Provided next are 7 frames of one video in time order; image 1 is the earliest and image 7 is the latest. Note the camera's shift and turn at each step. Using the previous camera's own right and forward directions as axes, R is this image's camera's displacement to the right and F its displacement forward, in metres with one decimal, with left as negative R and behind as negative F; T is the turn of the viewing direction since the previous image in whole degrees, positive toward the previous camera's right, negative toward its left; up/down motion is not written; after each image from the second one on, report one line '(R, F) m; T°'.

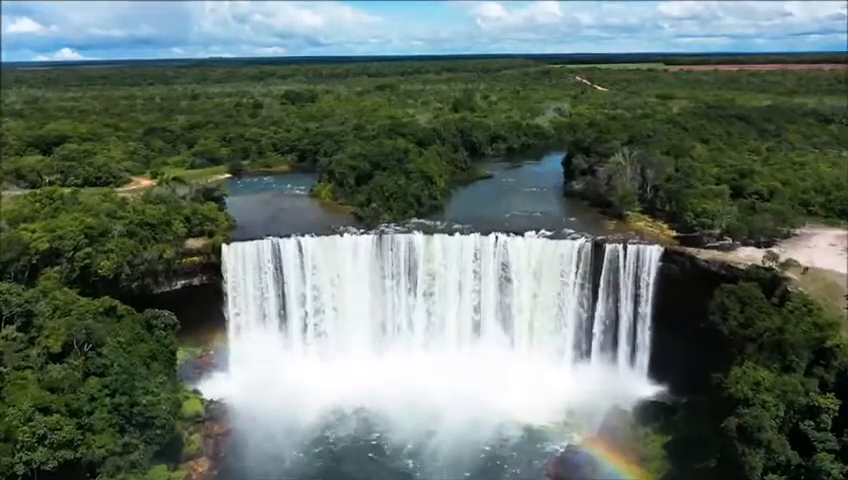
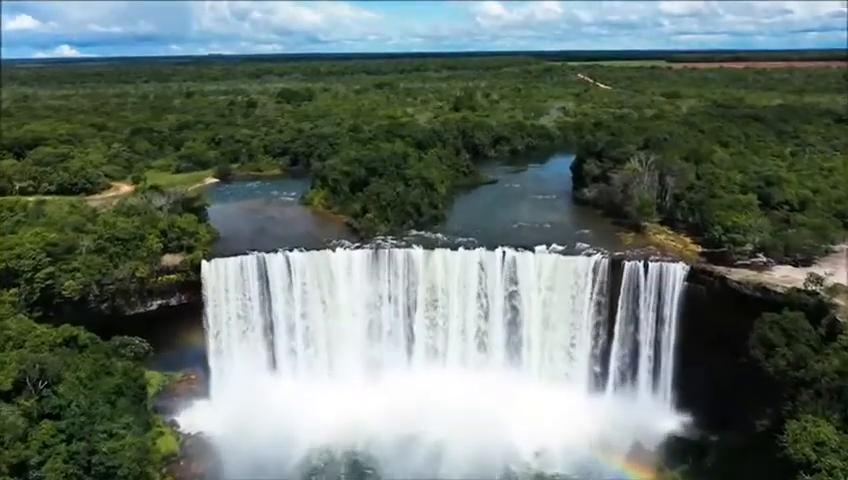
(0.0, +3.3) m; 0°
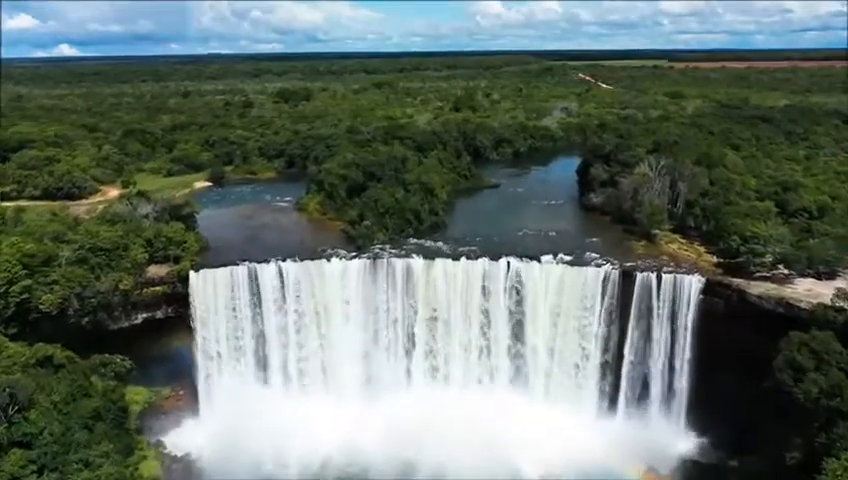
(0.0, +1.7) m; 0°
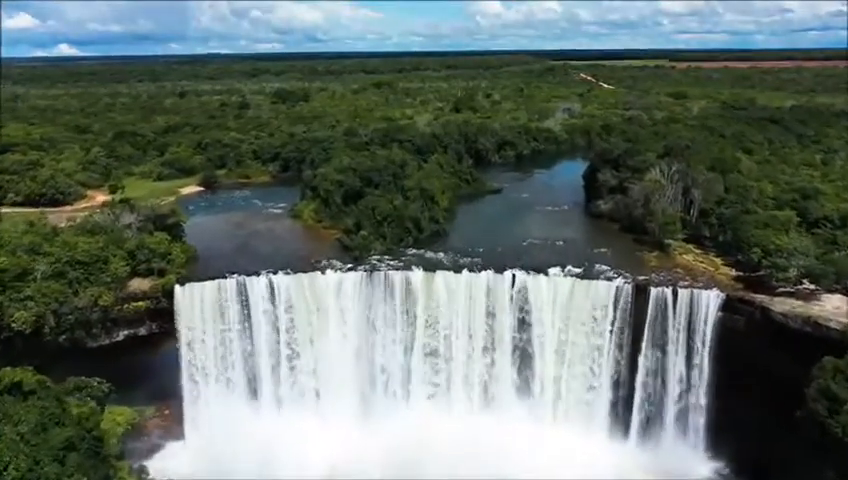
(0.0, +1.9) m; 0°
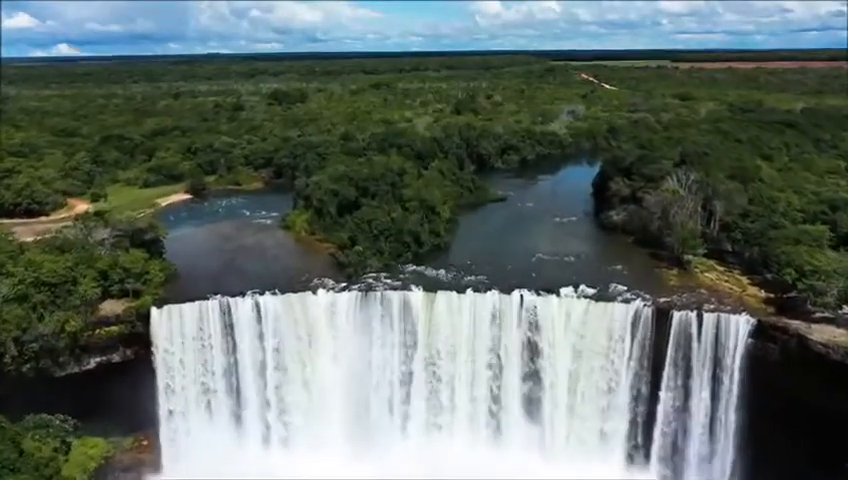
(0.0, +2.5) m; 0°
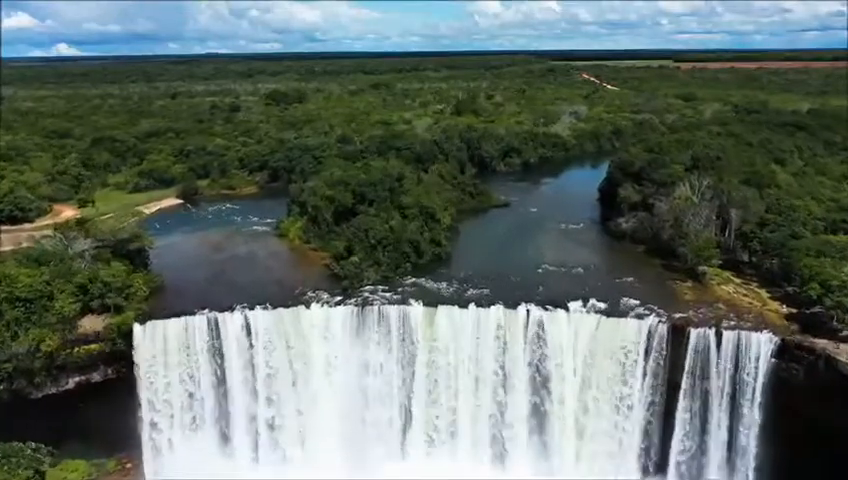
(0.0, +1.6) m; 0°
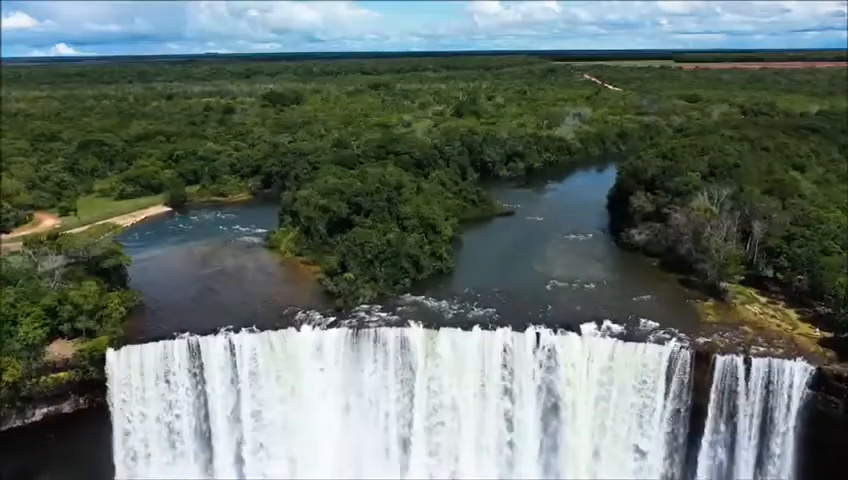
(0.0, +2.1) m; 0°
